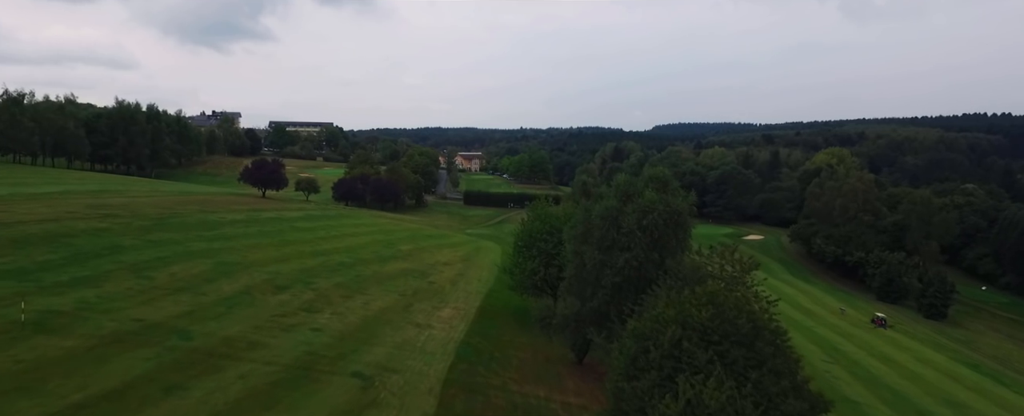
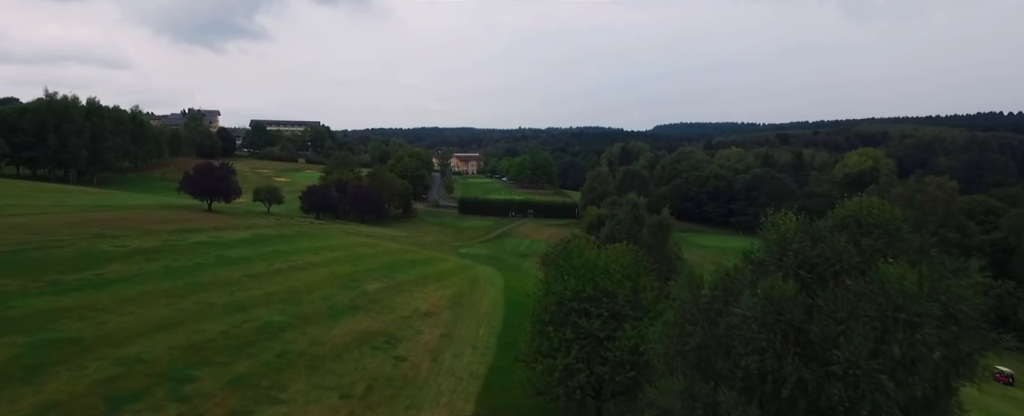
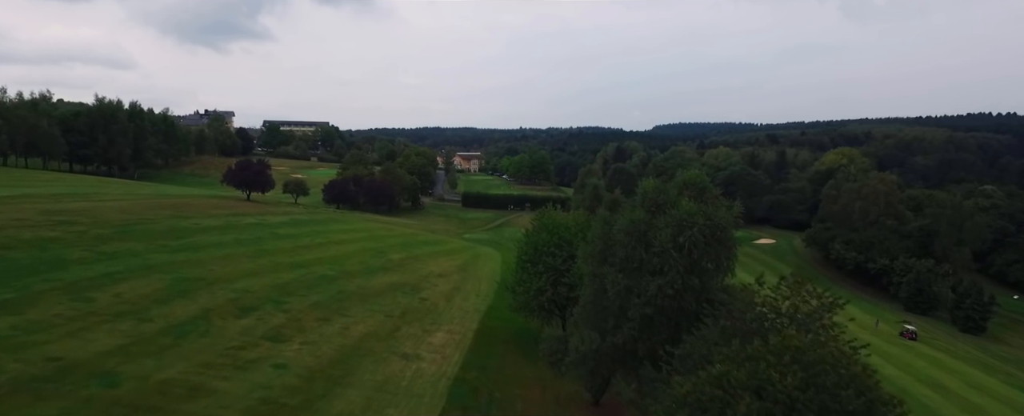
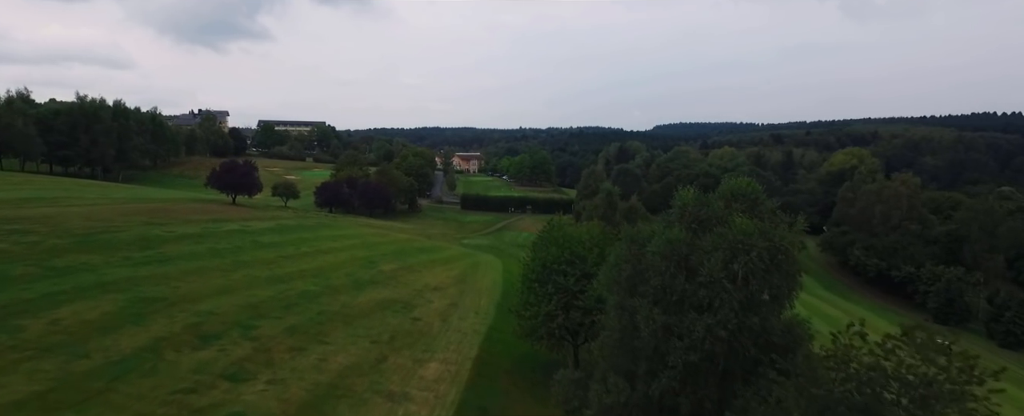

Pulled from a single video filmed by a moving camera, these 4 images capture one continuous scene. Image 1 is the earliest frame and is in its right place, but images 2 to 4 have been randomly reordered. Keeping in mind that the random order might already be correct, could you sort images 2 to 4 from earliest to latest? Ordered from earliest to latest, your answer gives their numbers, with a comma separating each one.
3, 4, 2
